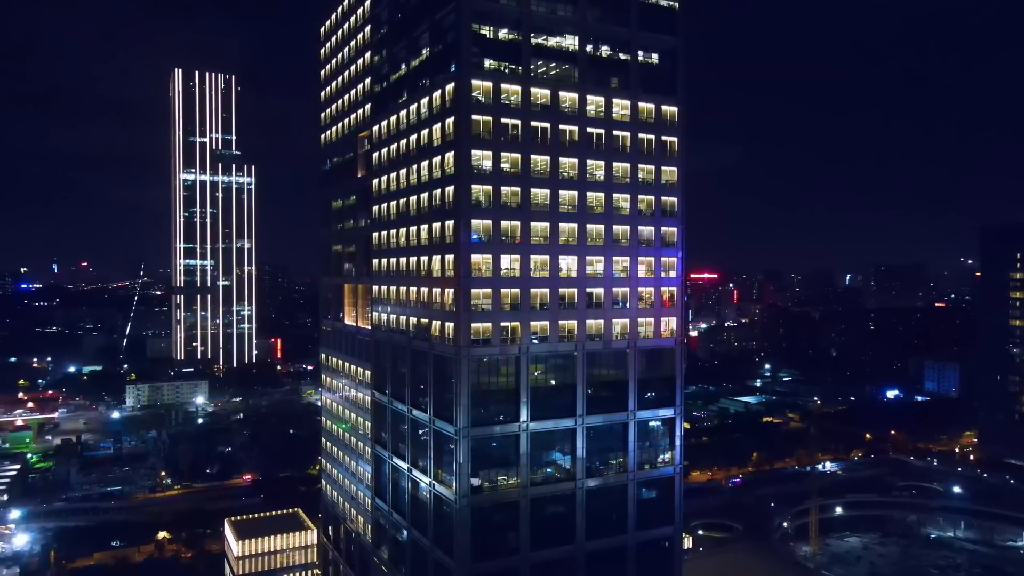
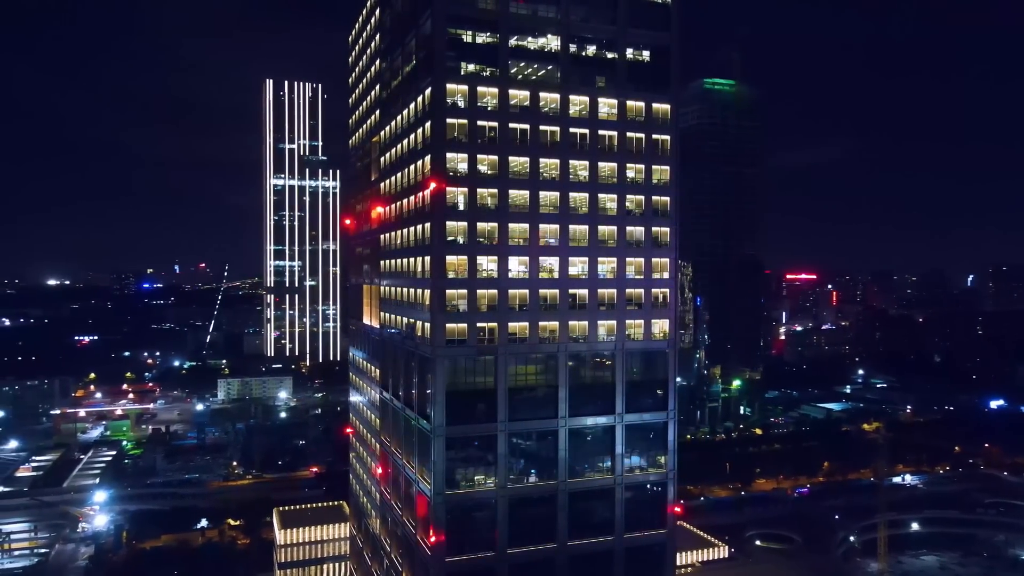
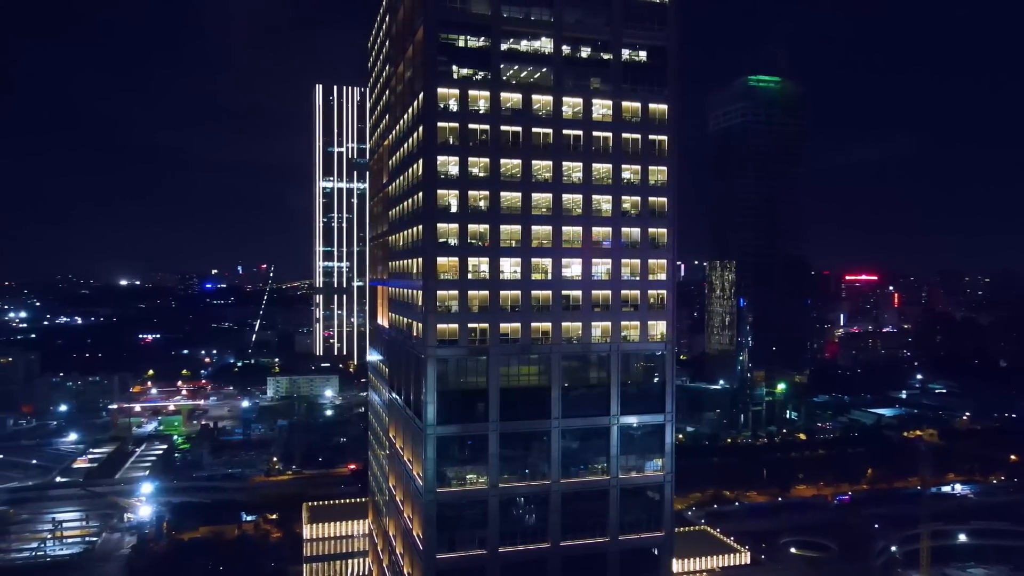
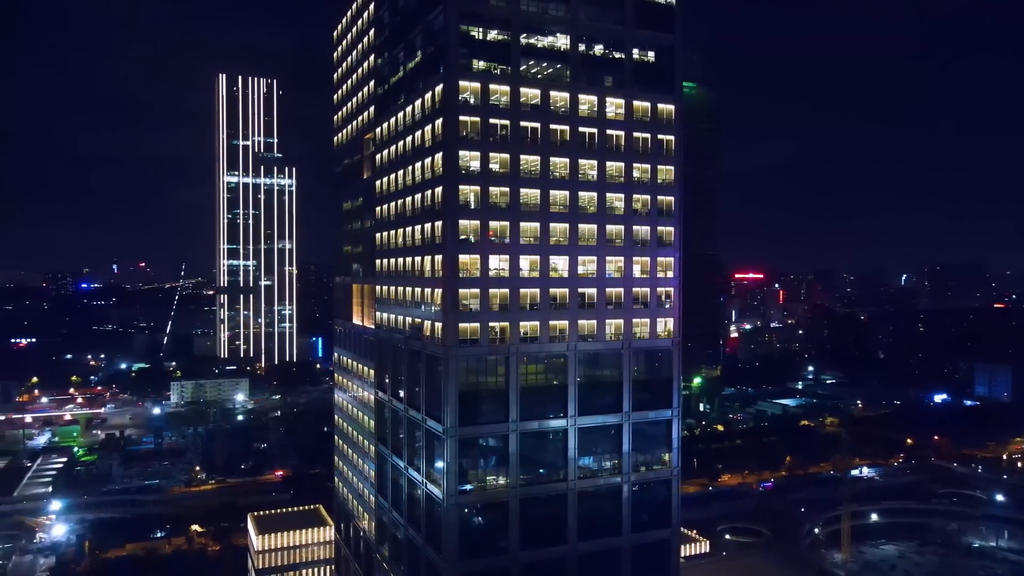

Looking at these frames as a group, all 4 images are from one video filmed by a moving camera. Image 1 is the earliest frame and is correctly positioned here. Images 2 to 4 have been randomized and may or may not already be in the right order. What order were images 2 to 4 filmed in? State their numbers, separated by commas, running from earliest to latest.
4, 2, 3
